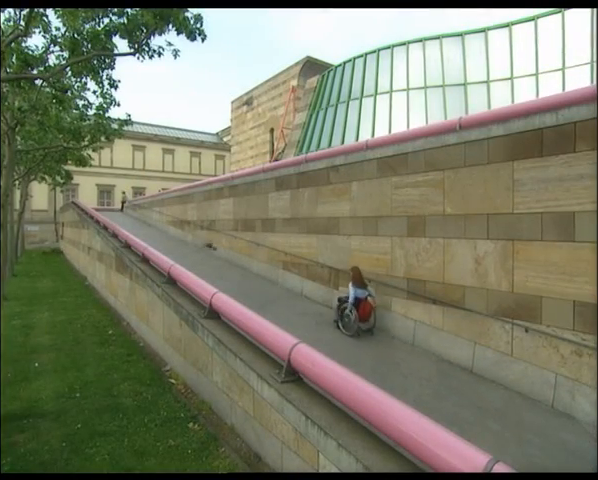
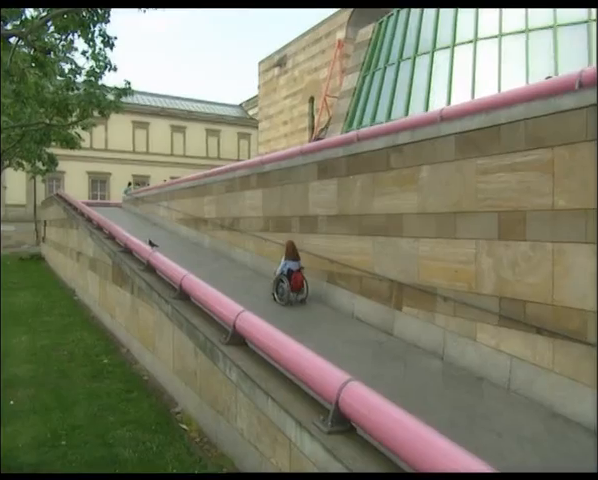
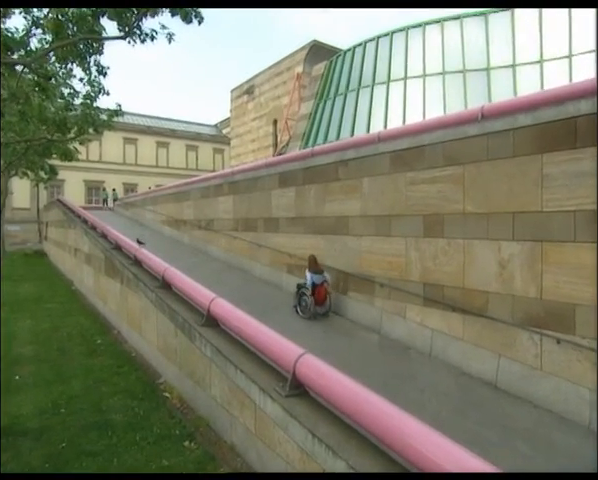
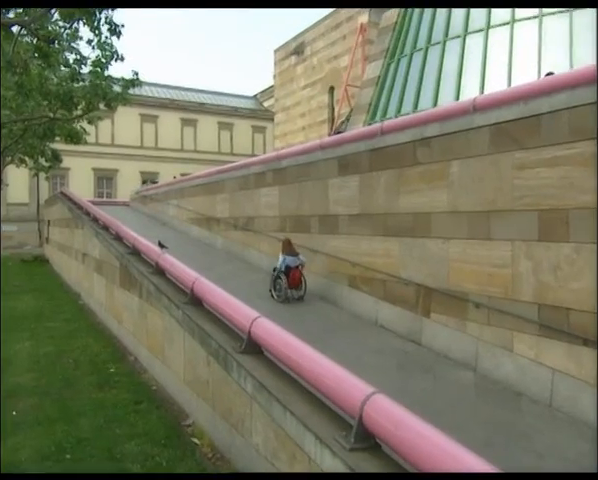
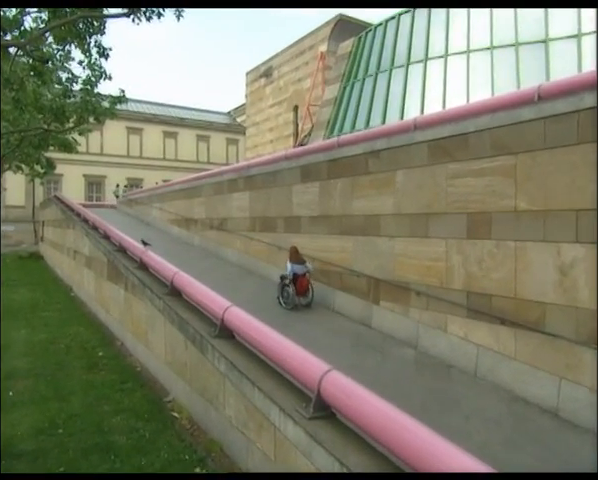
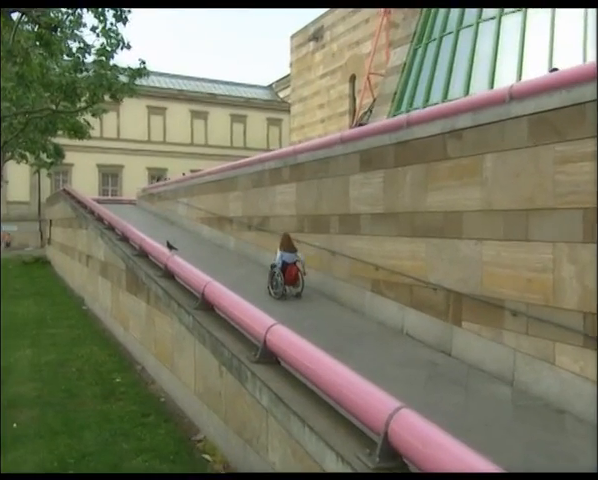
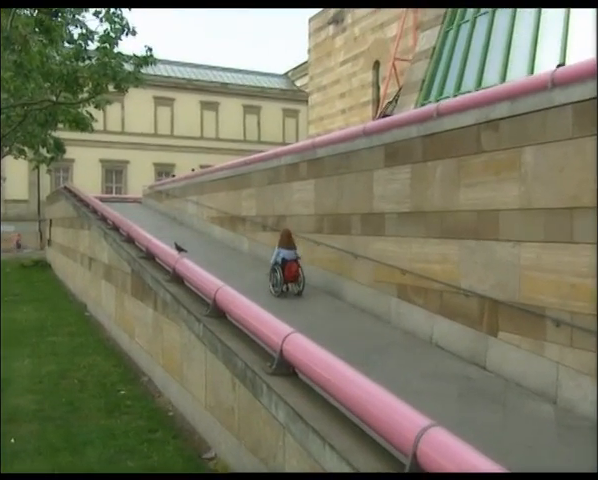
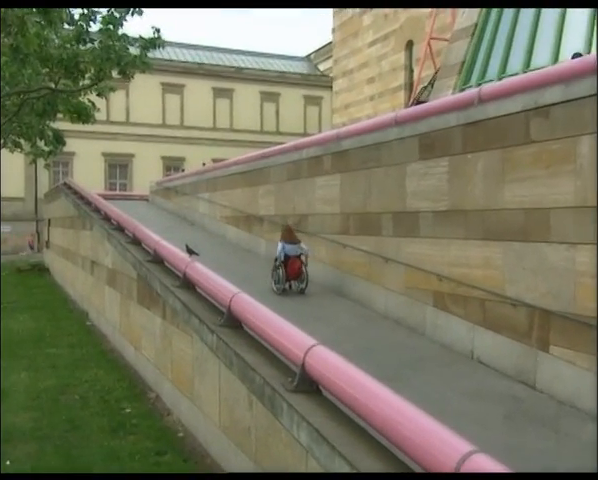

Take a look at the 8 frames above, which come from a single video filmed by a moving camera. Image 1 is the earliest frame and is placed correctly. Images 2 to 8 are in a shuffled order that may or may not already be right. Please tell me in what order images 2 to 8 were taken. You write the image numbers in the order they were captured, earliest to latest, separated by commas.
3, 5, 2, 4, 6, 7, 8
